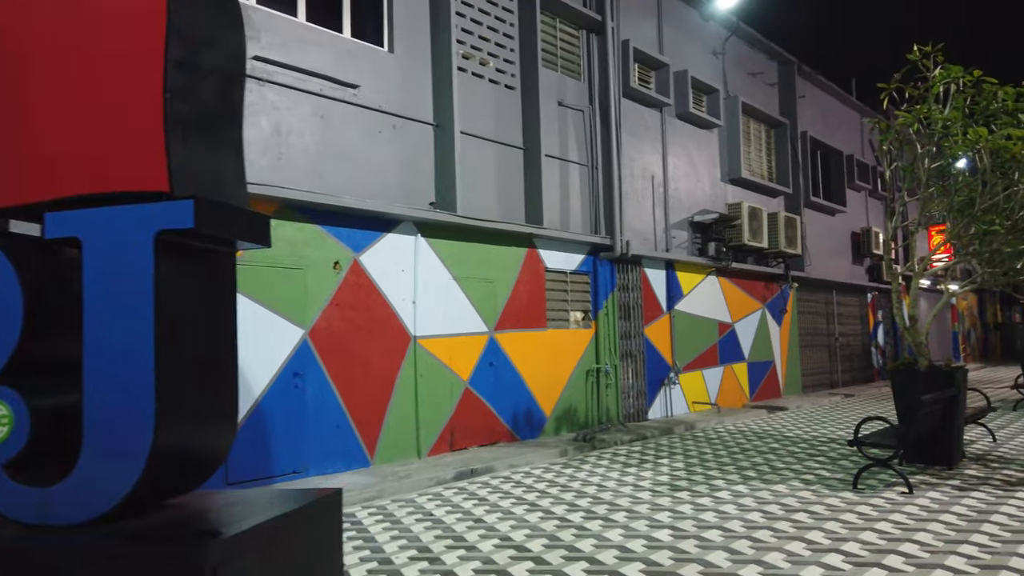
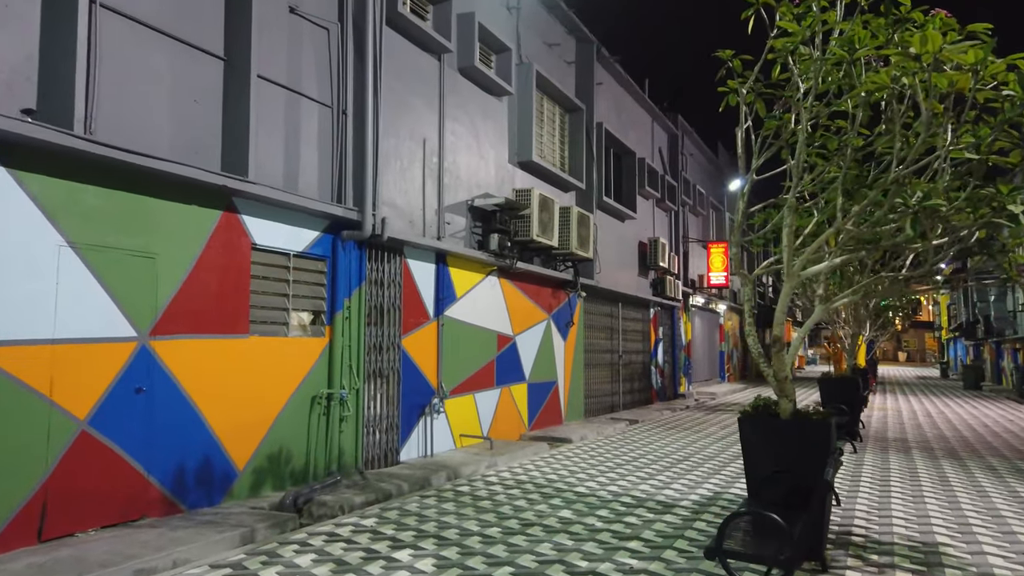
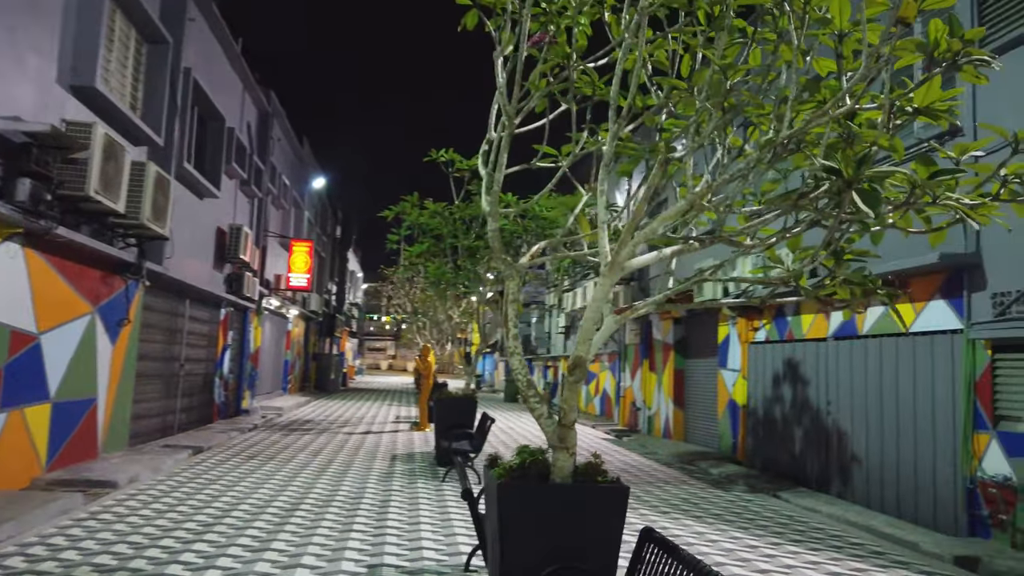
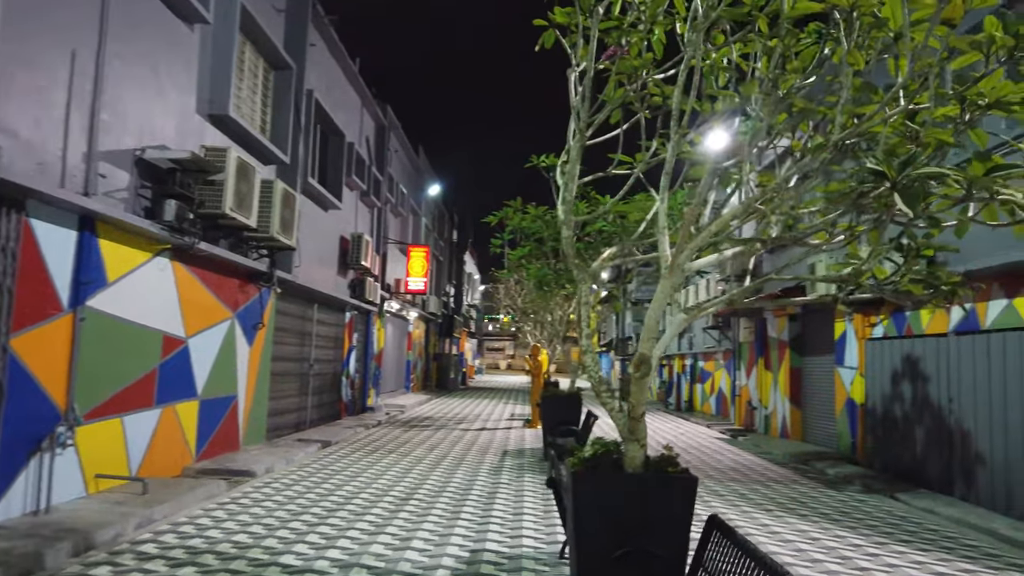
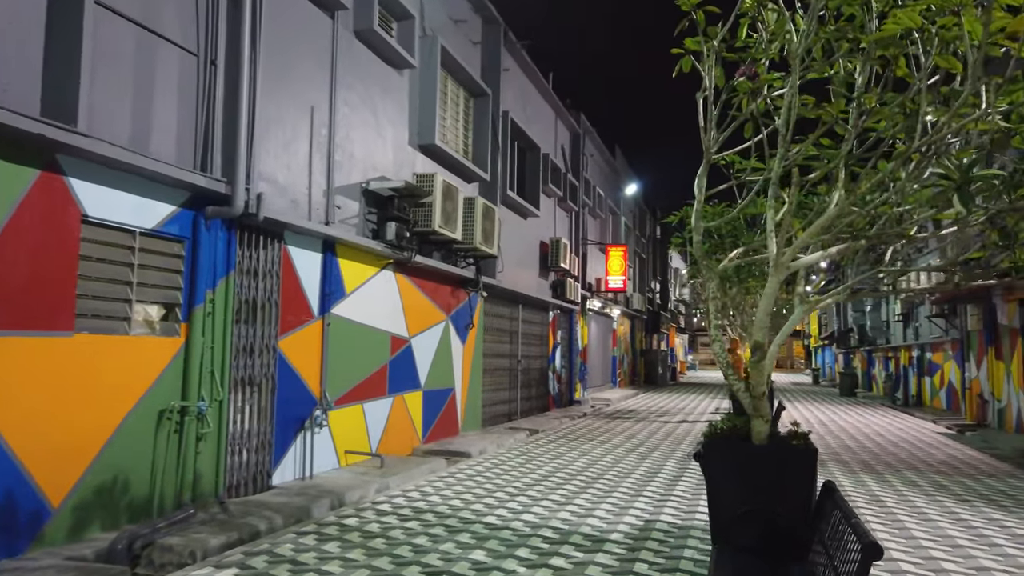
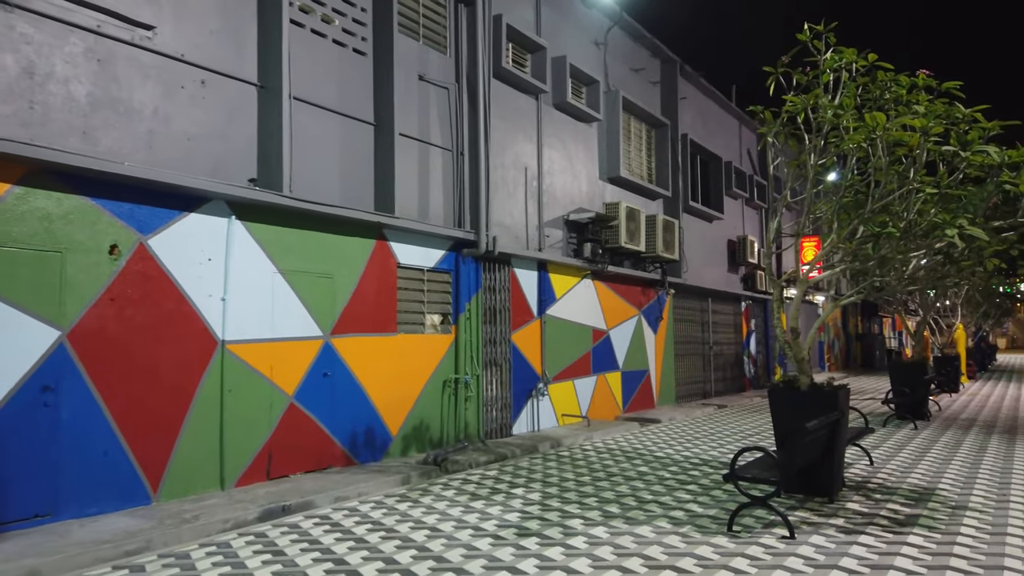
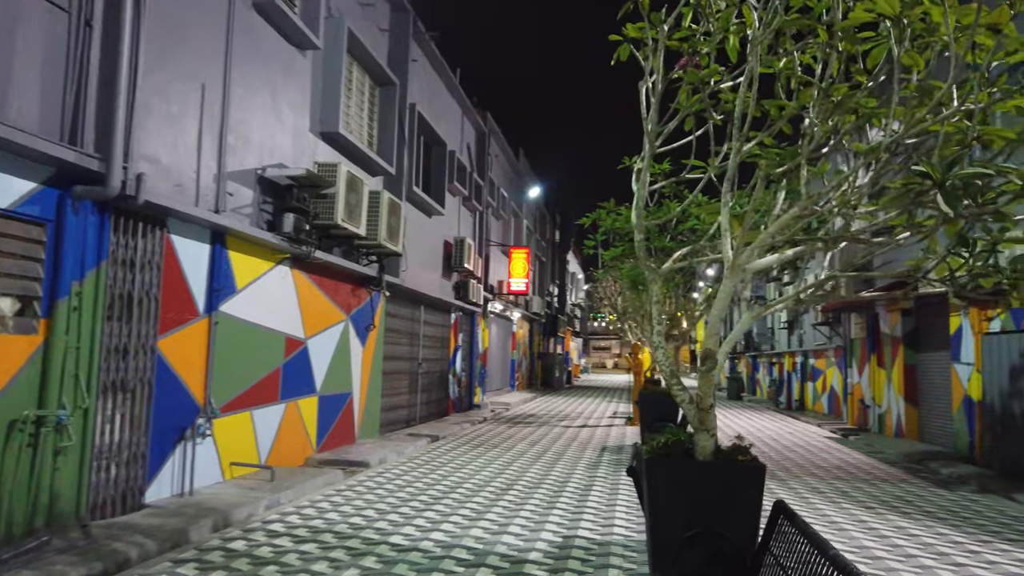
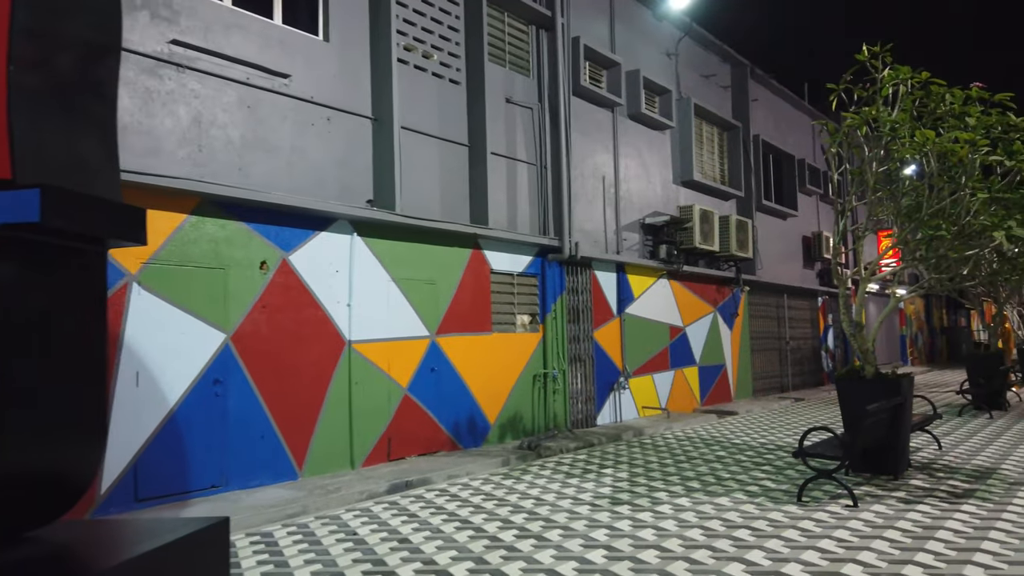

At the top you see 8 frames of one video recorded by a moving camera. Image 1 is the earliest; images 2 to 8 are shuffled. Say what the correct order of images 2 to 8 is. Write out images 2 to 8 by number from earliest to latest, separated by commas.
8, 6, 2, 5, 7, 4, 3
